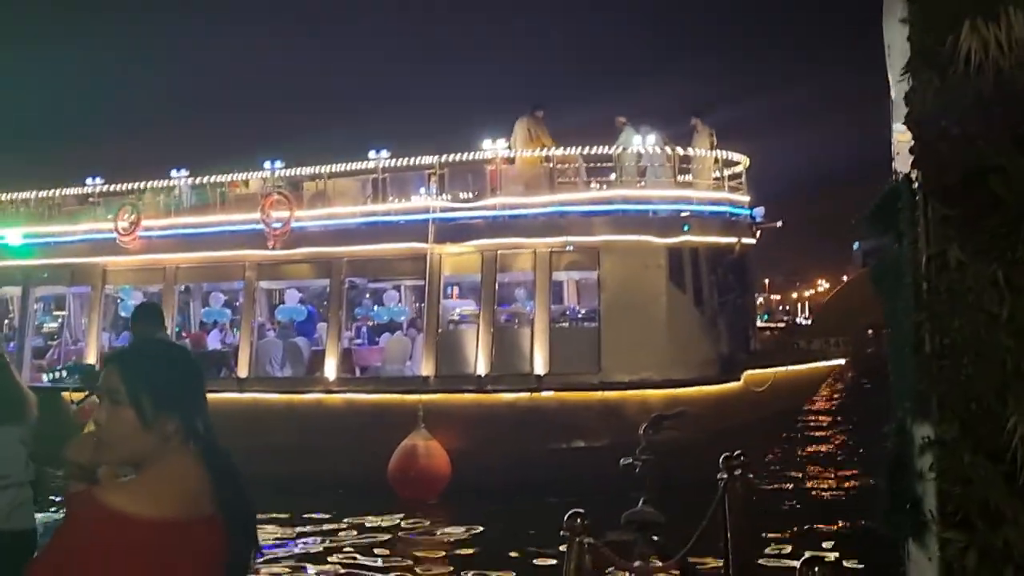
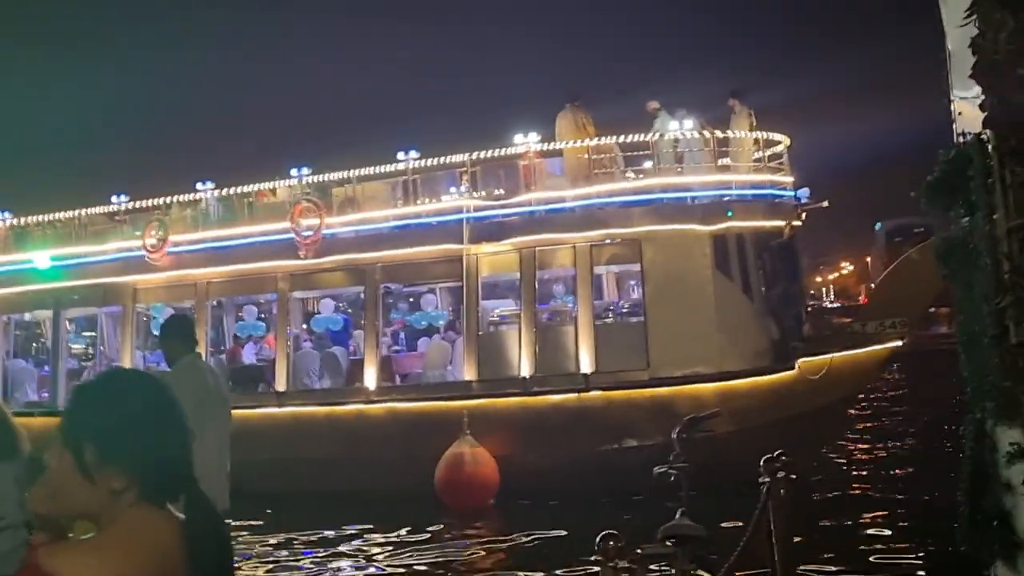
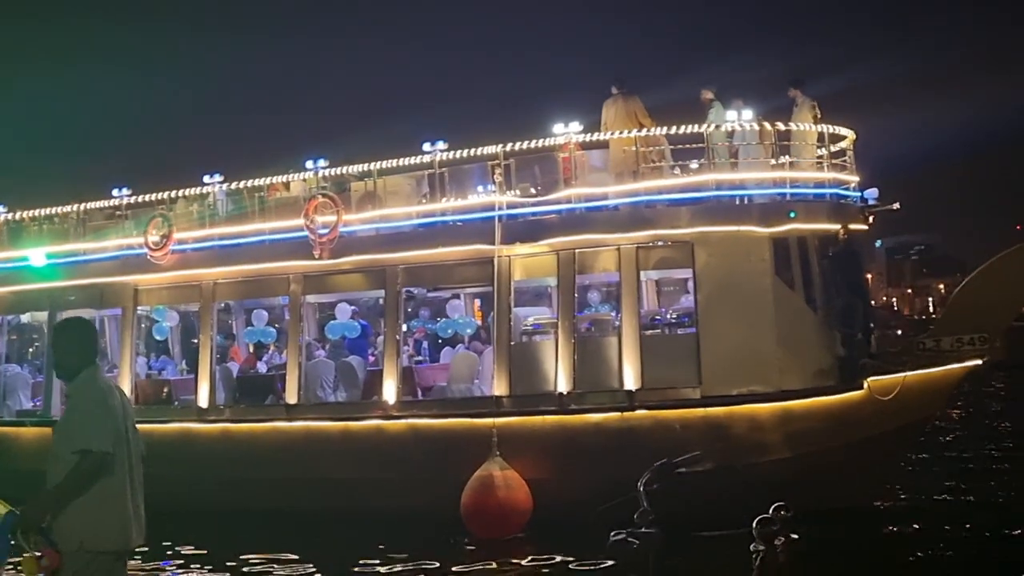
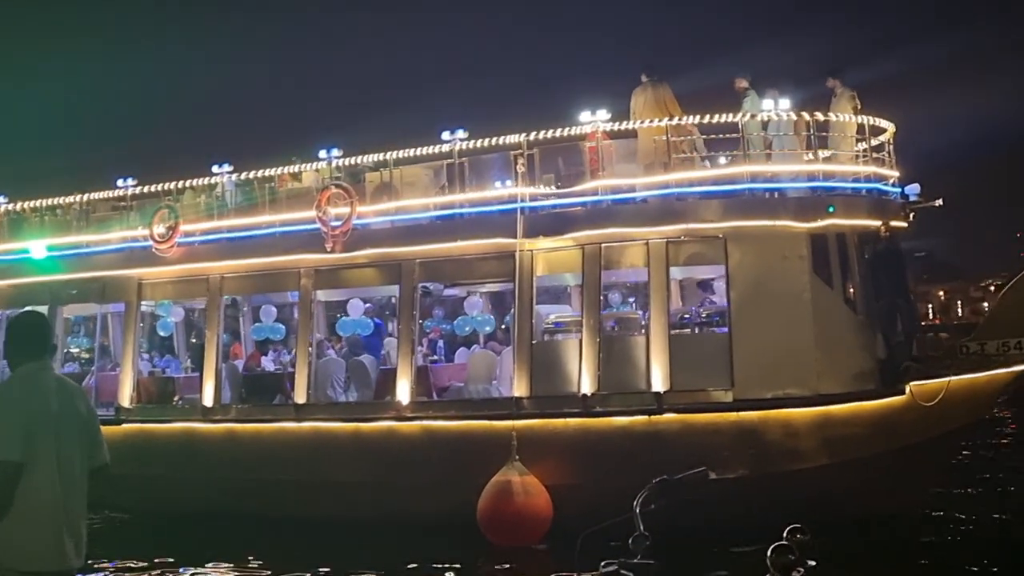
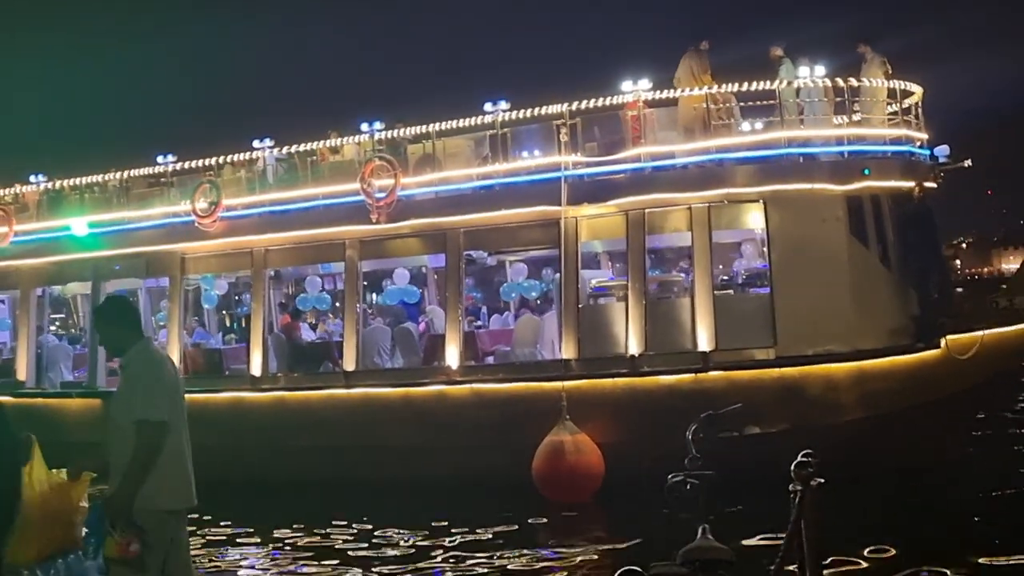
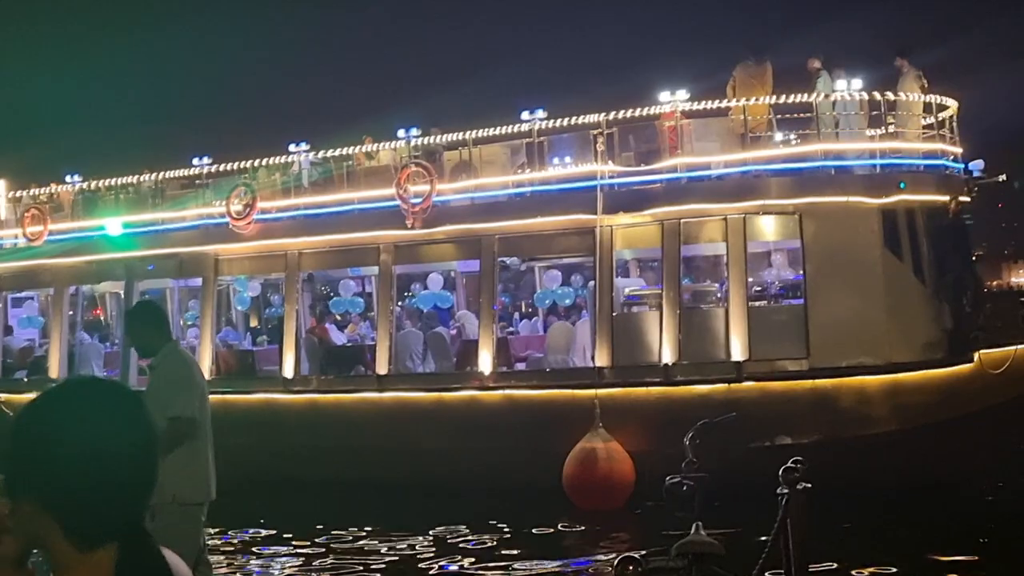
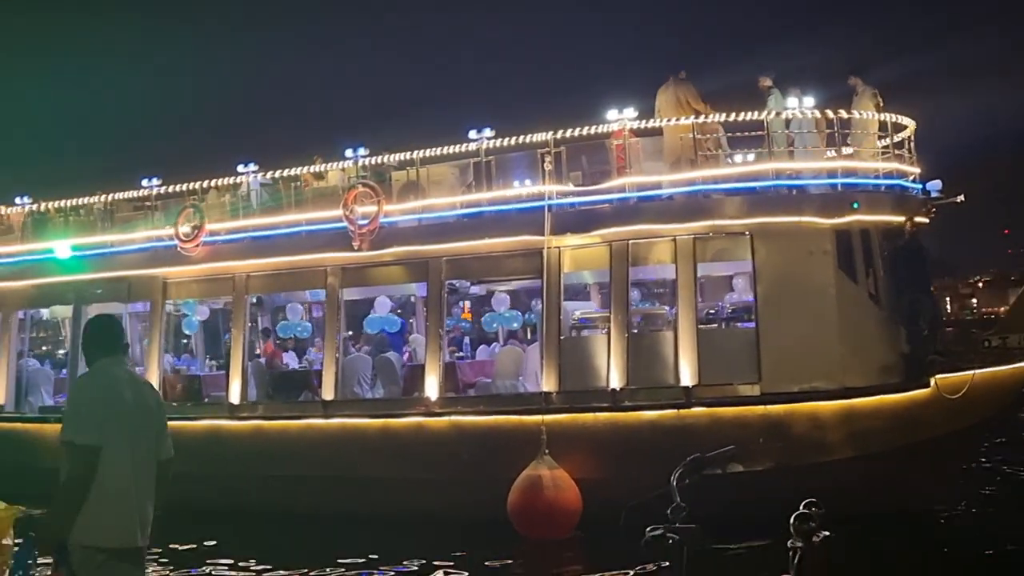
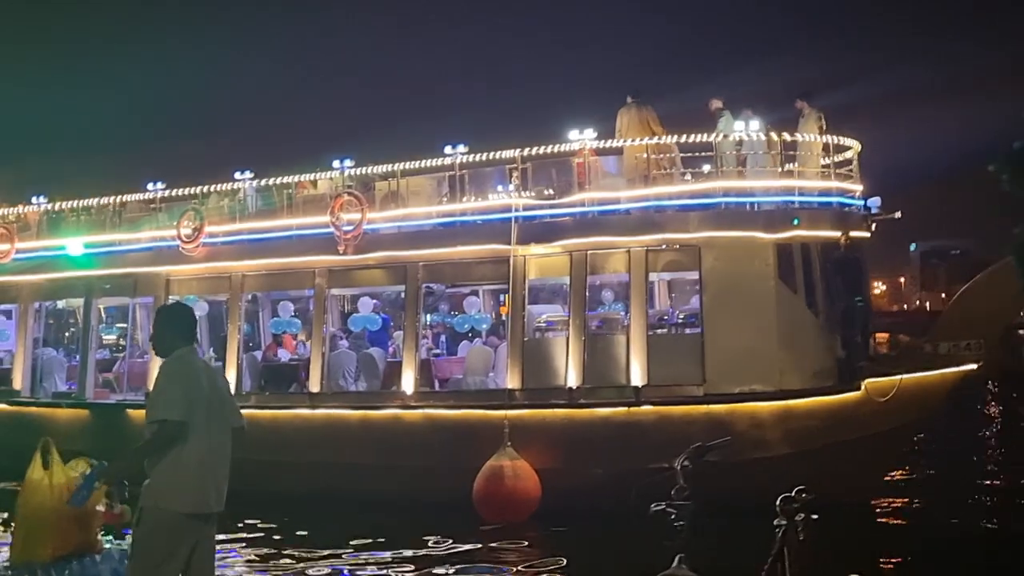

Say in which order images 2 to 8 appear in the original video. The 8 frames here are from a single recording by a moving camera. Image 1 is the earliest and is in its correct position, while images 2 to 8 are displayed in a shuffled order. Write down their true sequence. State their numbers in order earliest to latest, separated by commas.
2, 8, 3, 4, 7, 5, 6
